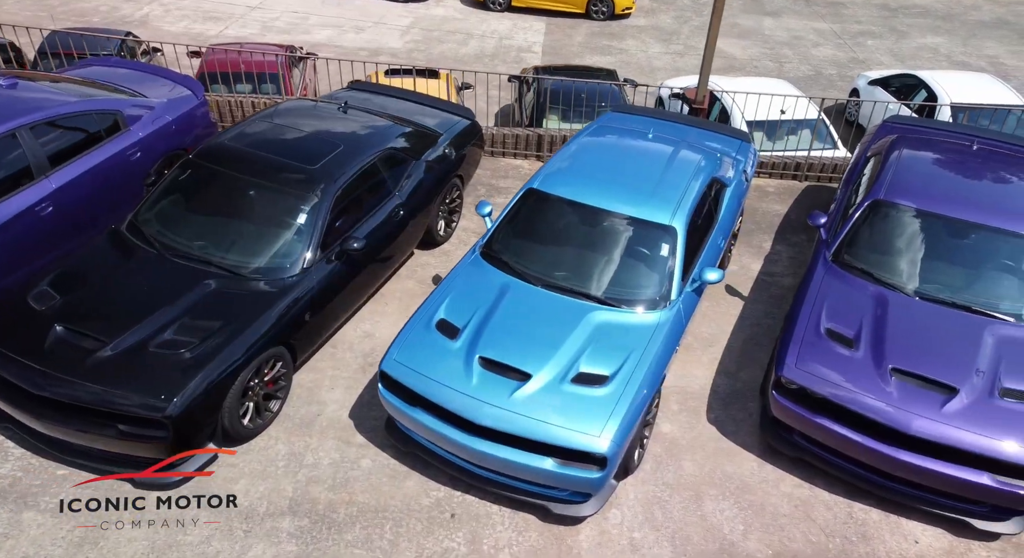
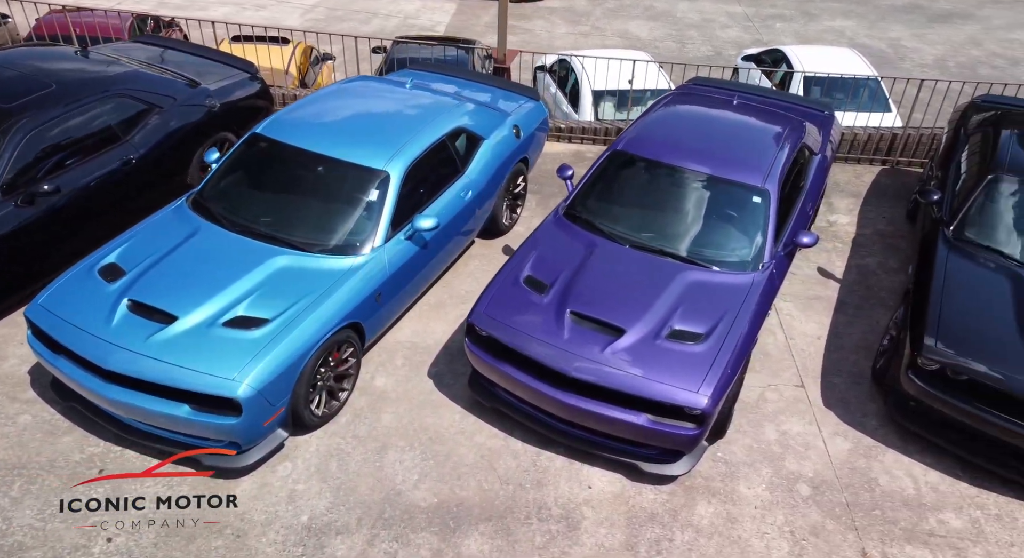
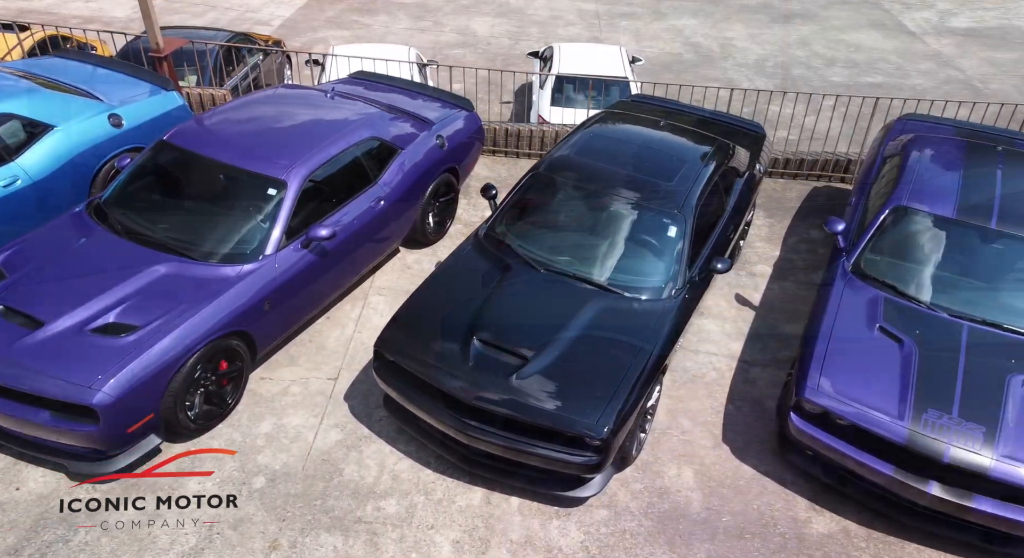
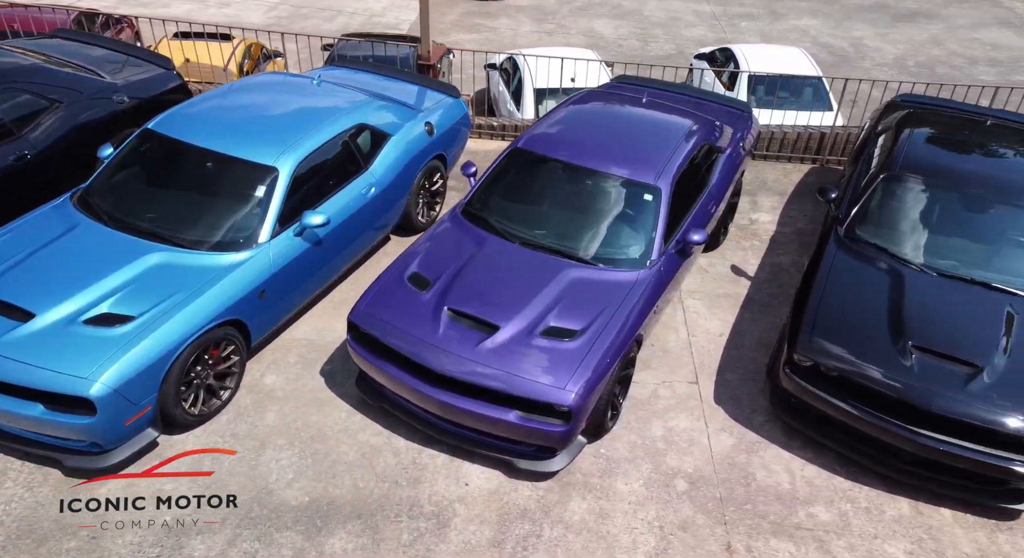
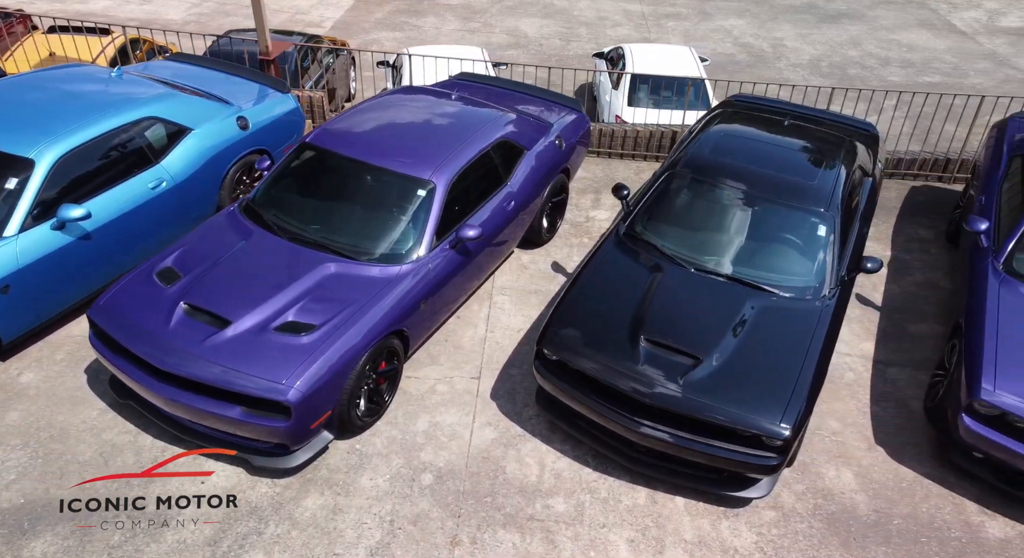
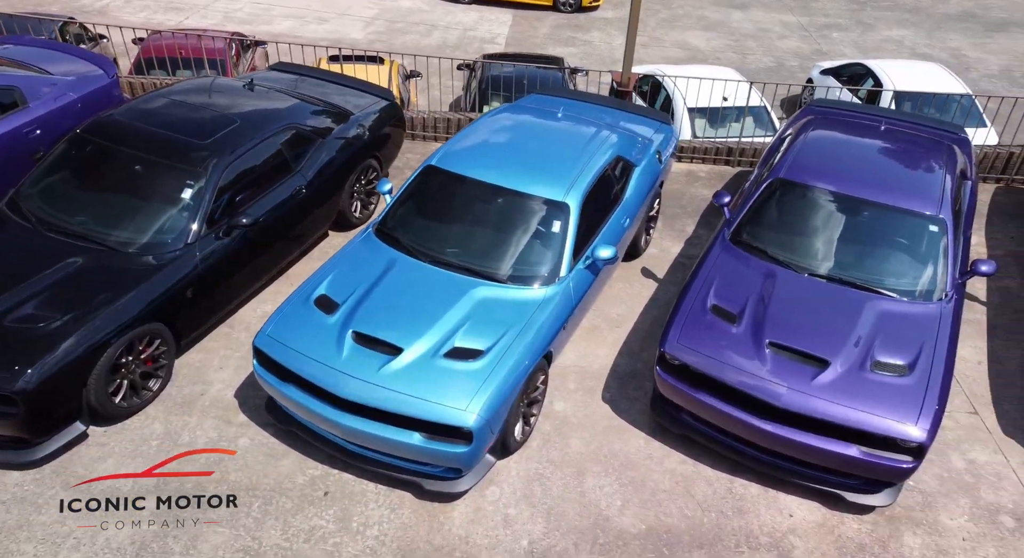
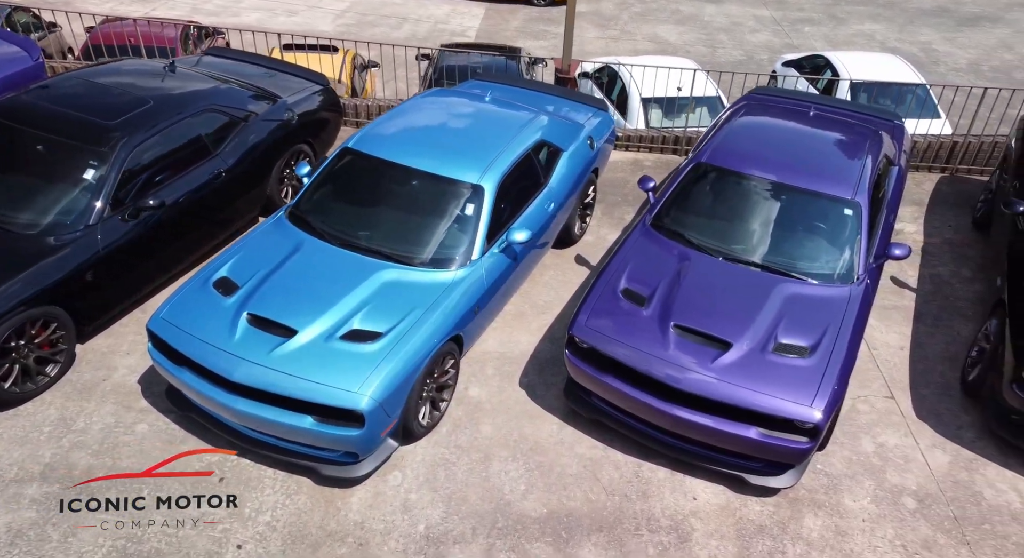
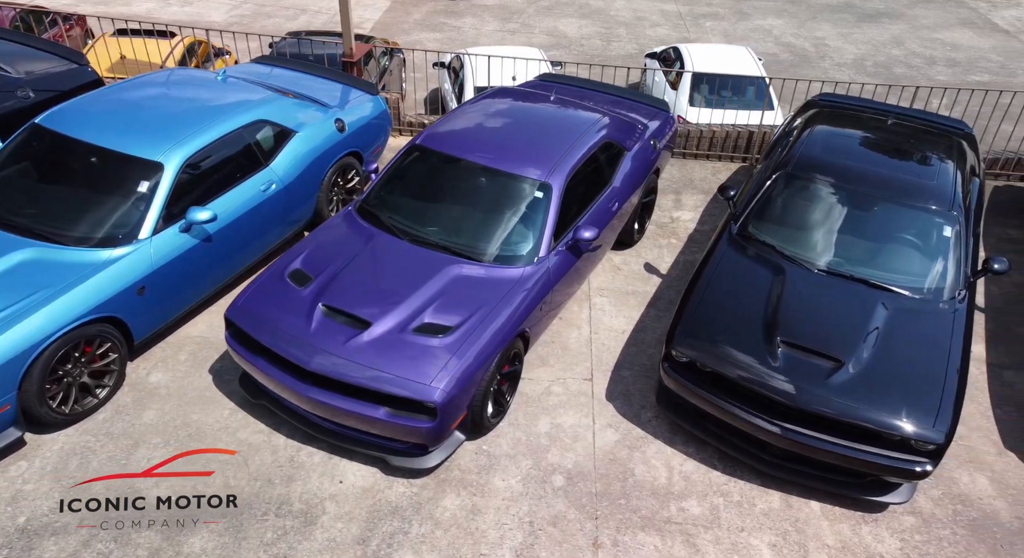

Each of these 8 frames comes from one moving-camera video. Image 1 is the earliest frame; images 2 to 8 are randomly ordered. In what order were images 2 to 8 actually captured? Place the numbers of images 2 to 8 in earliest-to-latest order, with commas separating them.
6, 7, 2, 4, 8, 5, 3
